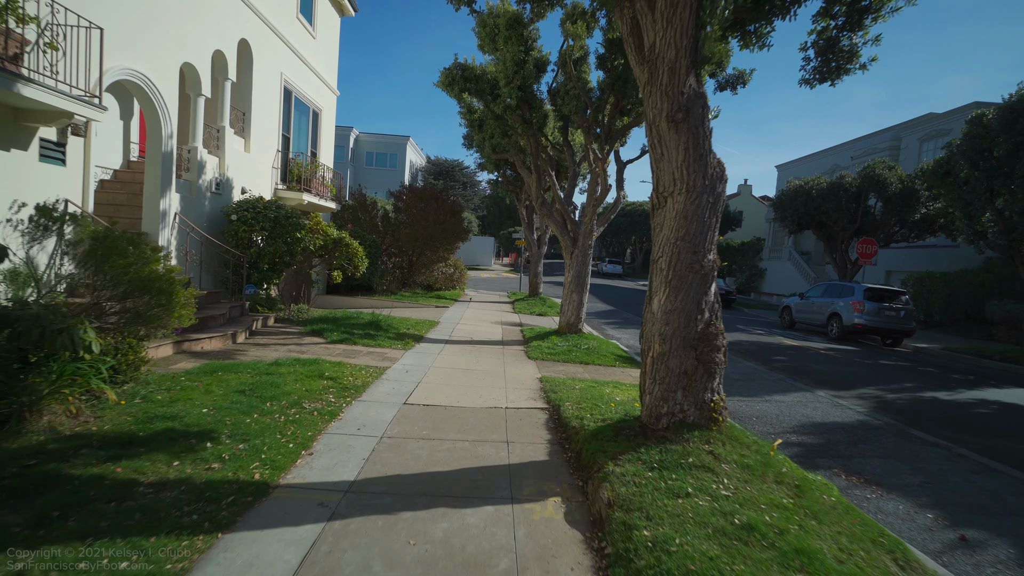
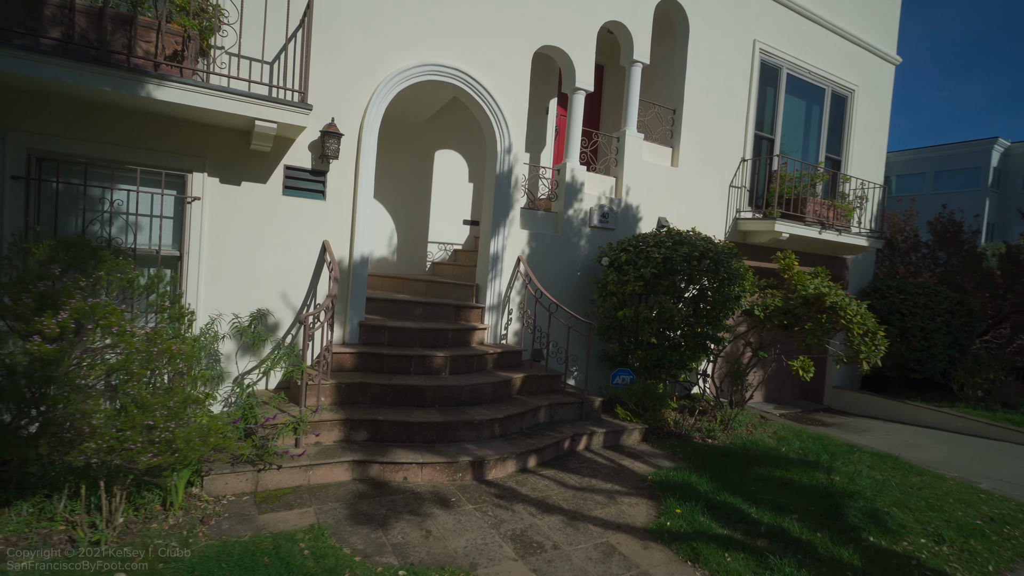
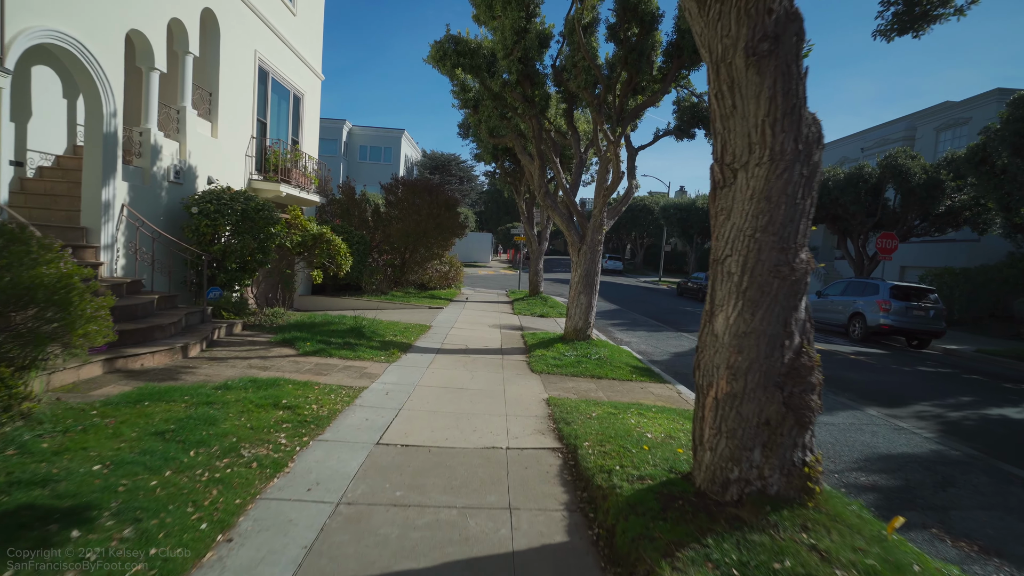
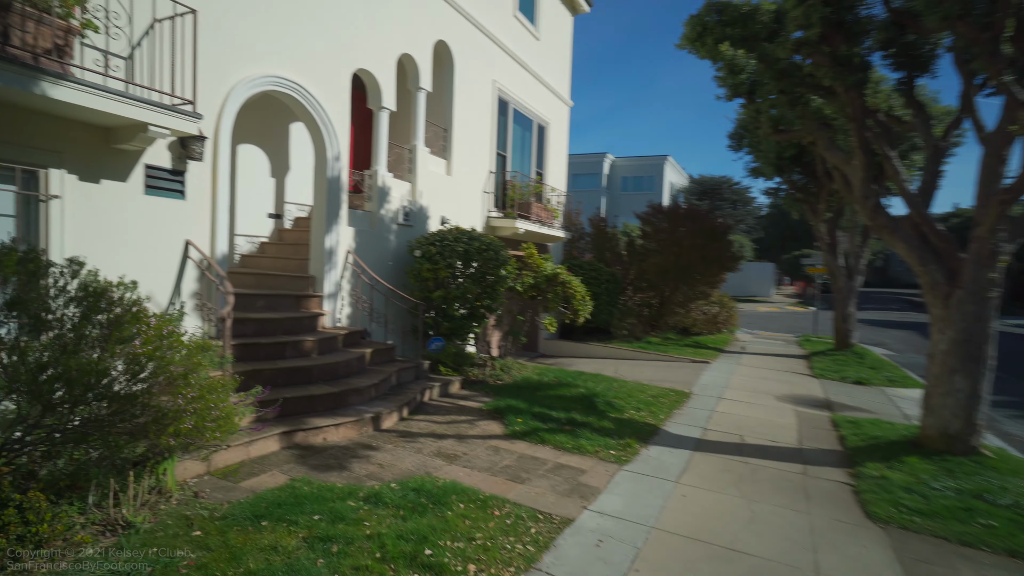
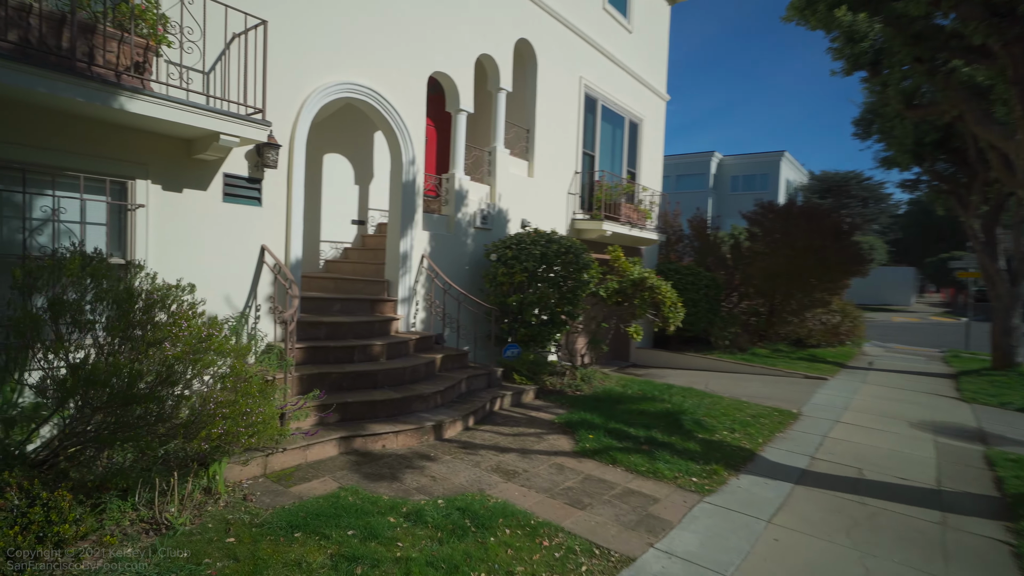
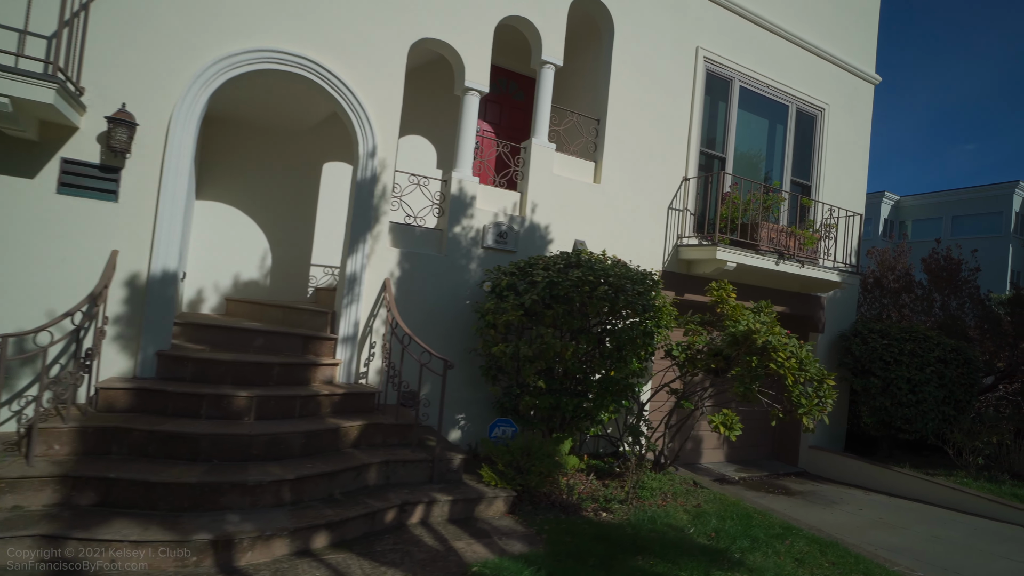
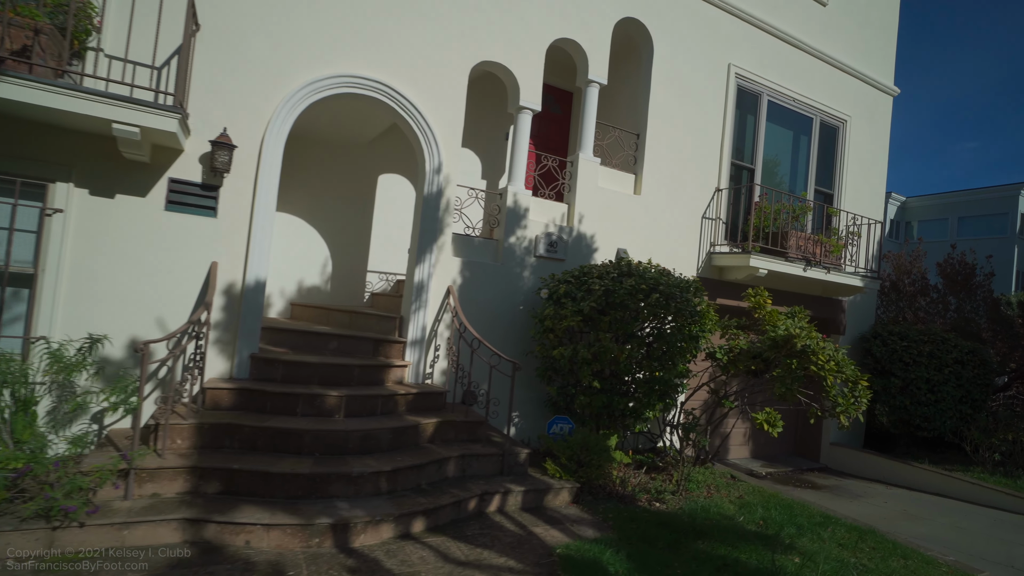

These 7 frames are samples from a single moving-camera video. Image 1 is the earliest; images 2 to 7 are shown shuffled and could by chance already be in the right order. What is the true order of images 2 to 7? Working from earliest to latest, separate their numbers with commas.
3, 4, 5, 2, 7, 6
